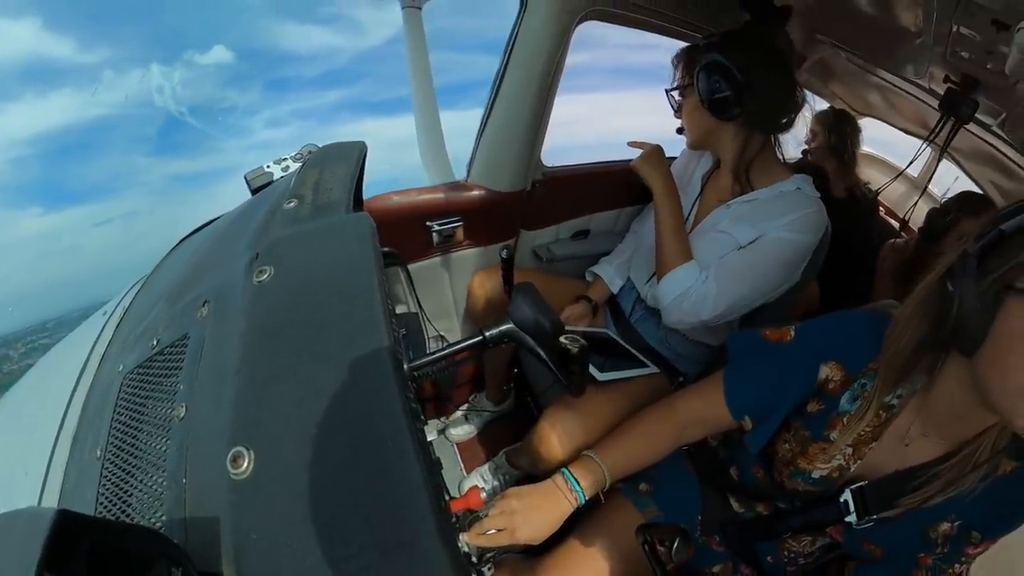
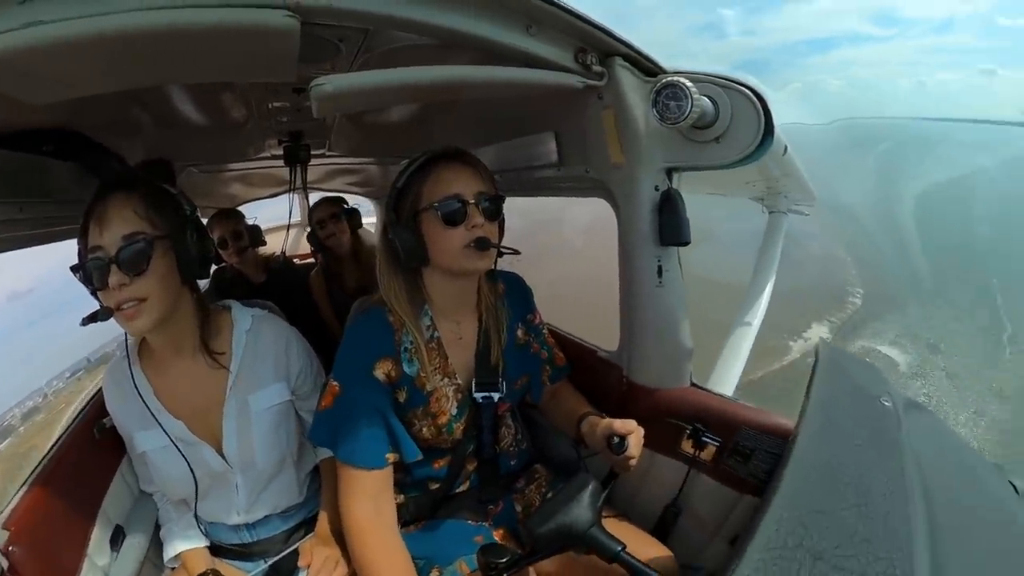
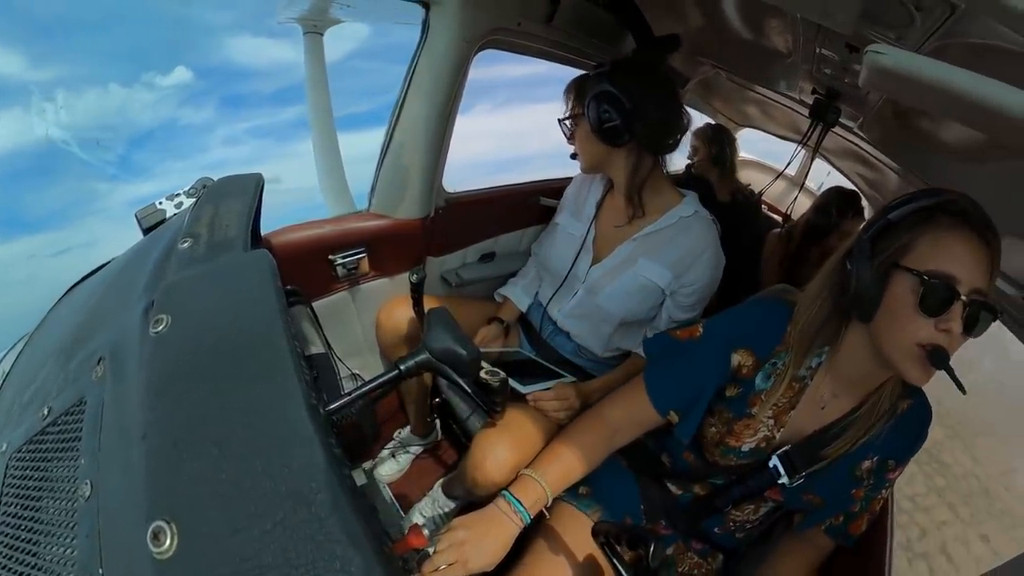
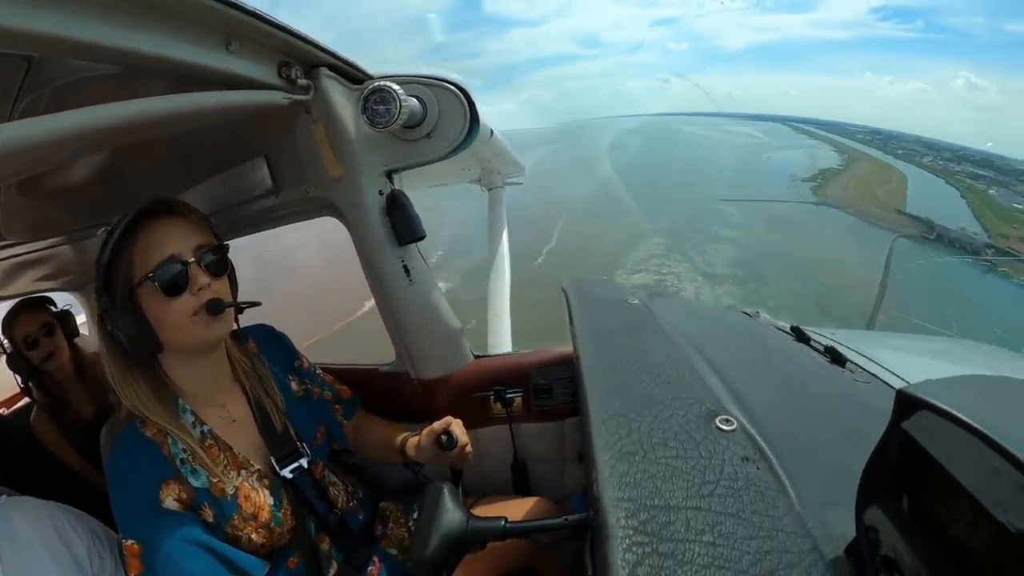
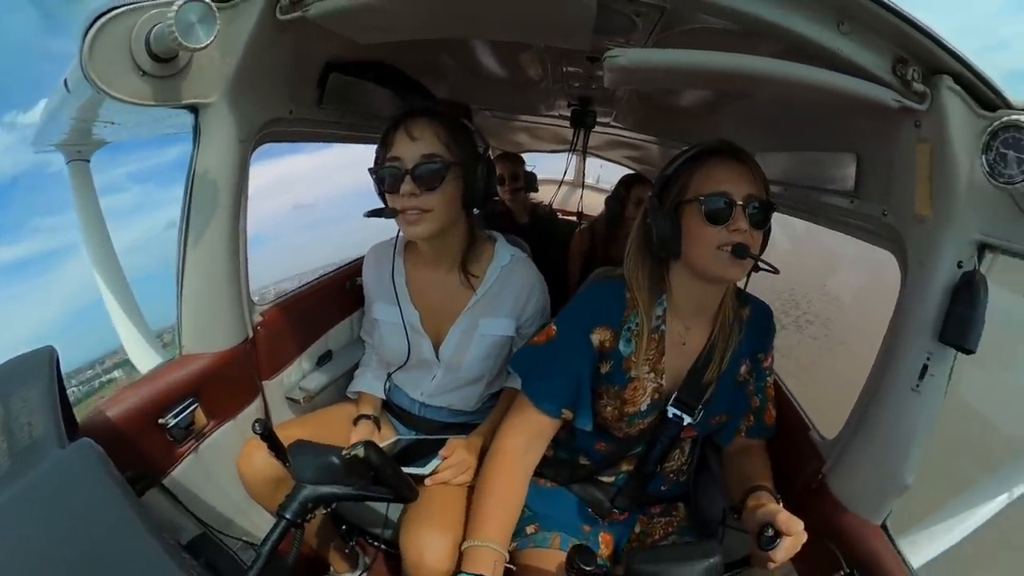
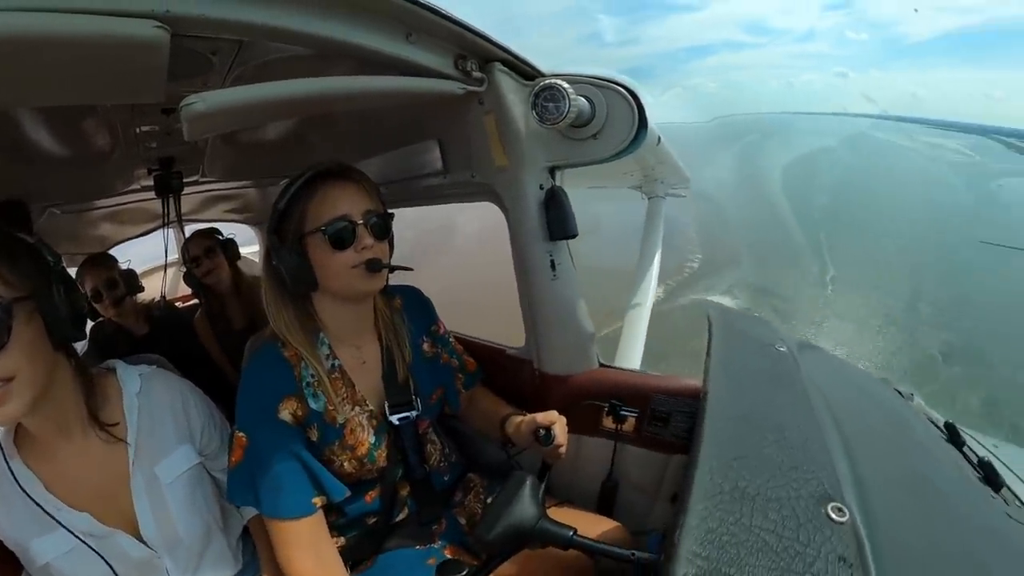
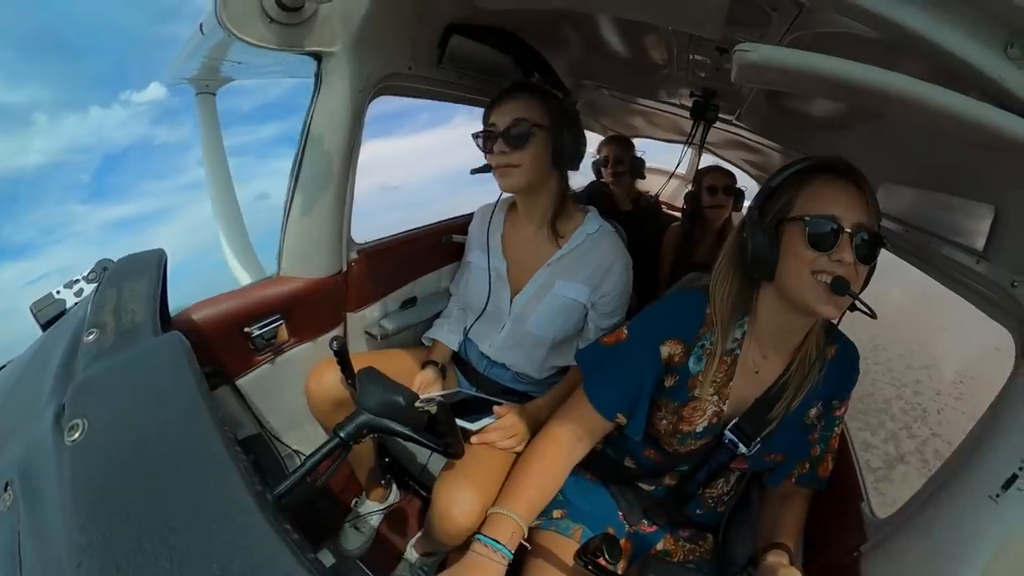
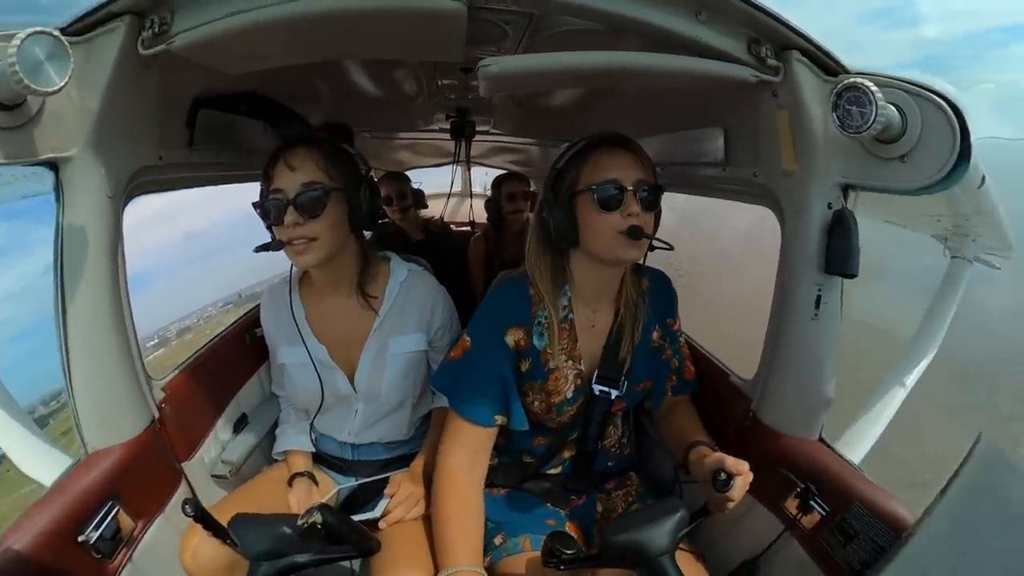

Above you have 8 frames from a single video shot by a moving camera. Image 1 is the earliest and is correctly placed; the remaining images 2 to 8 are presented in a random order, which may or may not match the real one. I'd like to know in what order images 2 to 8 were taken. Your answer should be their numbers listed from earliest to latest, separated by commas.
3, 7, 5, 8, 2, 6, 4
